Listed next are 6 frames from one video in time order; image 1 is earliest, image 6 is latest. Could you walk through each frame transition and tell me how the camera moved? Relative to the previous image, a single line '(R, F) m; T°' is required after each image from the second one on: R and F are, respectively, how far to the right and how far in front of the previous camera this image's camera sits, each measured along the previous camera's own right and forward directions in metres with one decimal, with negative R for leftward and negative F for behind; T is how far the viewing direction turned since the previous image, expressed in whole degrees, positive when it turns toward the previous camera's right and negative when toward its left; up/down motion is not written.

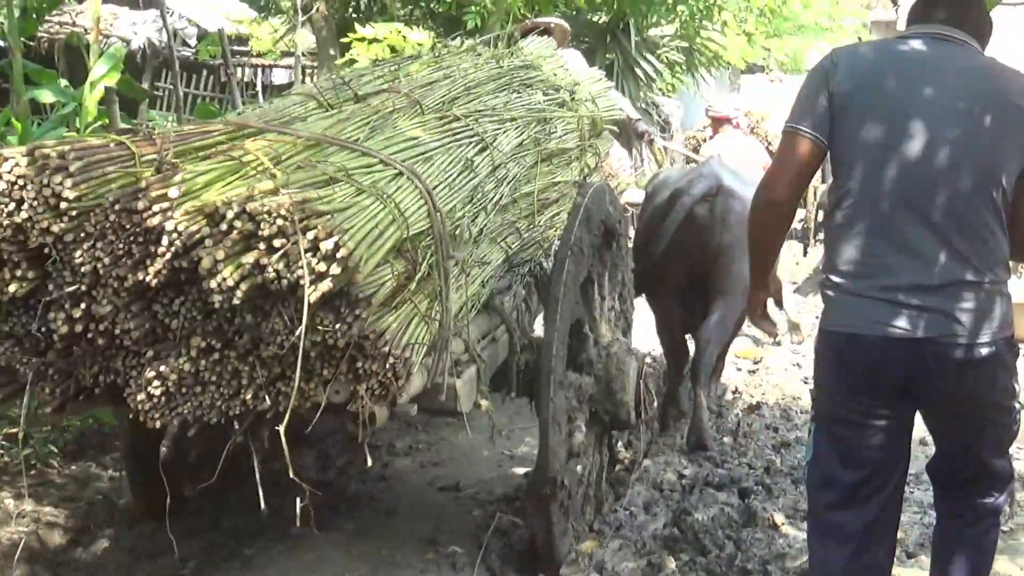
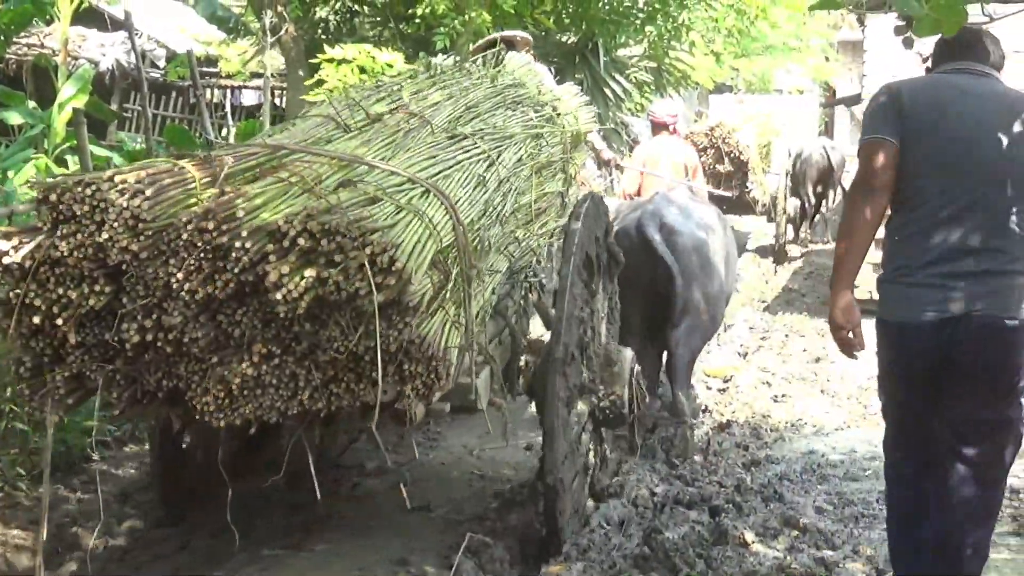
(+0.2, 0.0) m; -1°
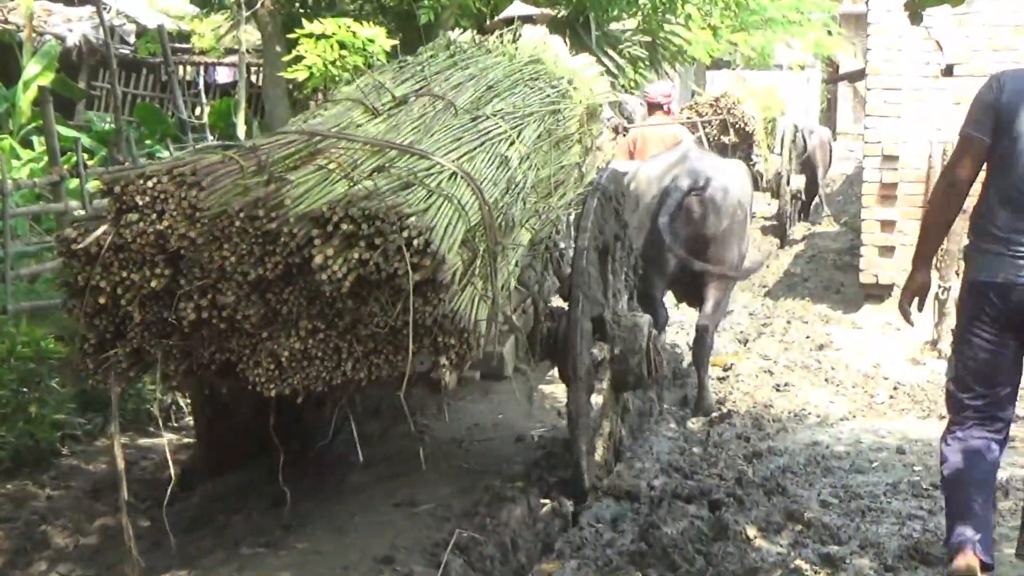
(-0.1, +0.3) m; +1°
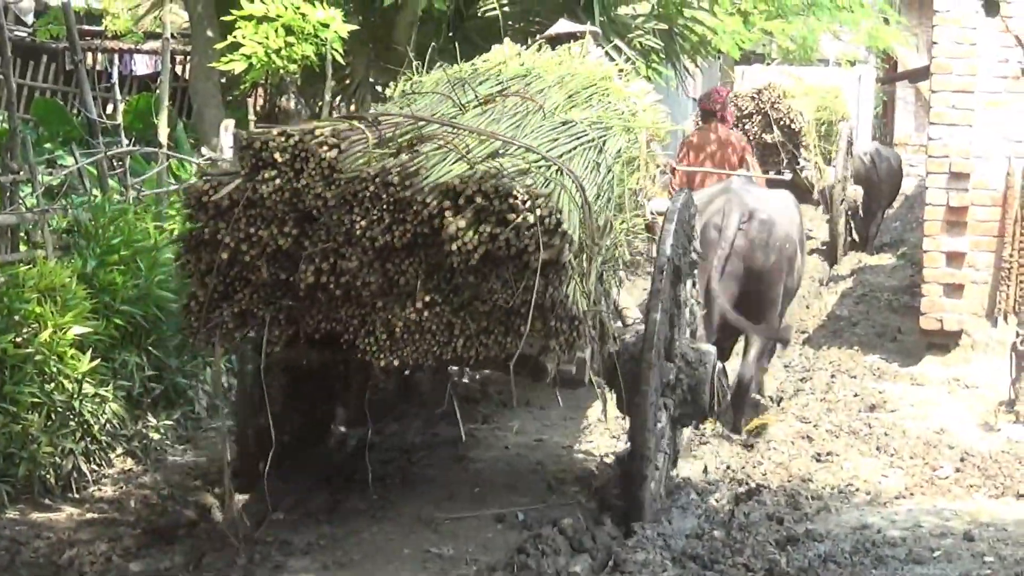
(0.0, +1.2) m; +1°
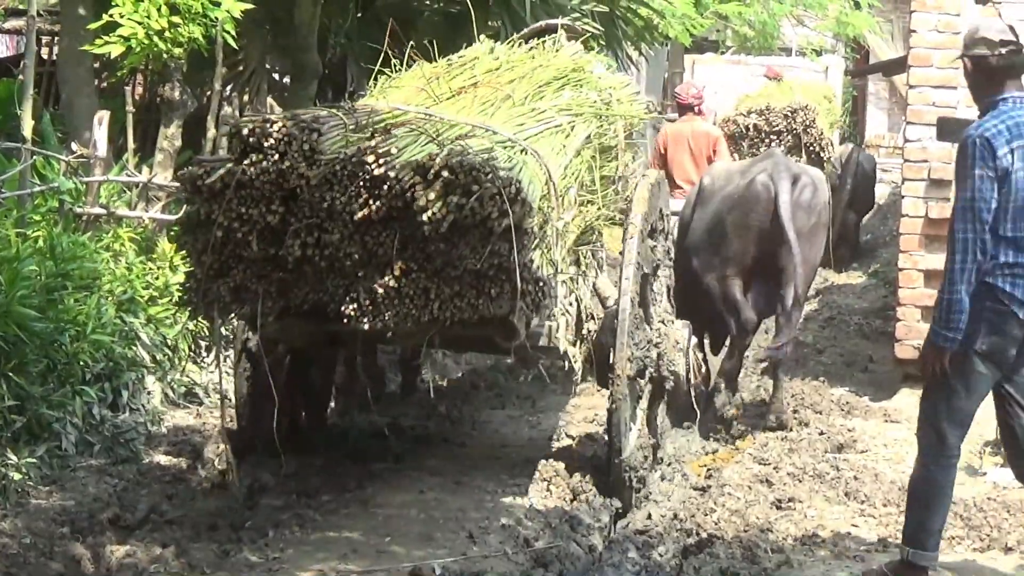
(+0.1, +0.7) m; +2°
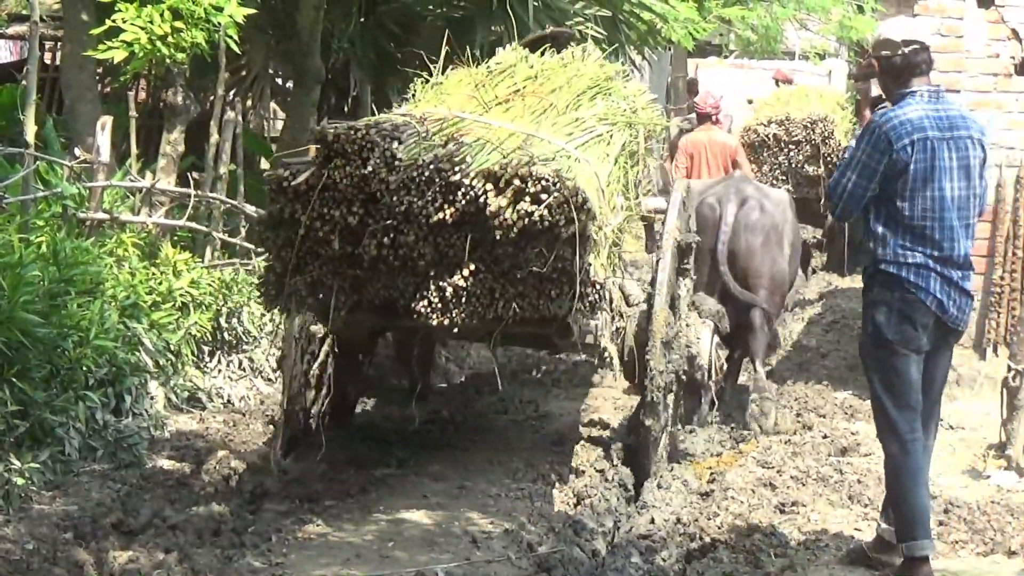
(0.0, 0.0) m; 0°
